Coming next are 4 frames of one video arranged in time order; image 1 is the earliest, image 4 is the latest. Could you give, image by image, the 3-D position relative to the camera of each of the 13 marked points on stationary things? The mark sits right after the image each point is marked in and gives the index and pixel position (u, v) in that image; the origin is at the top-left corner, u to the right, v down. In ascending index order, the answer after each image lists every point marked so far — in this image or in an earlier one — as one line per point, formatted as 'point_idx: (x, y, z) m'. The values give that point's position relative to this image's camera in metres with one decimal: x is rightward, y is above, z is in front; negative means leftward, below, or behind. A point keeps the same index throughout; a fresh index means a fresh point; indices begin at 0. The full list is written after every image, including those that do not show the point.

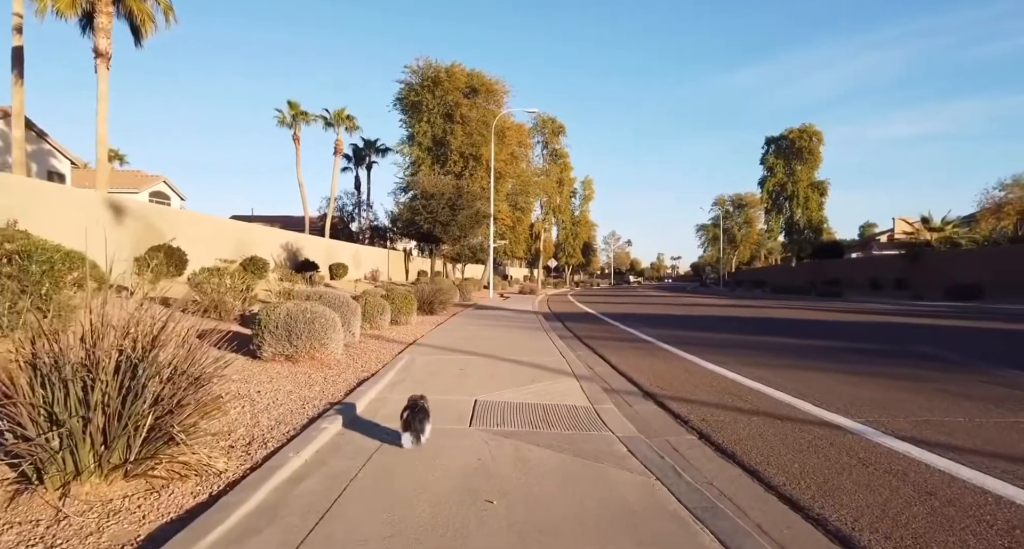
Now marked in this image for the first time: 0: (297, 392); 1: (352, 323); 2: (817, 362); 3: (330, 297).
0: (-3.0, -1.7, +7.7) m
1: (-3.8, -1.2, +13.0) m
2: (+6.0, -1.7, +10.6) m
3: (-4.3, -0.6, +12.8) m
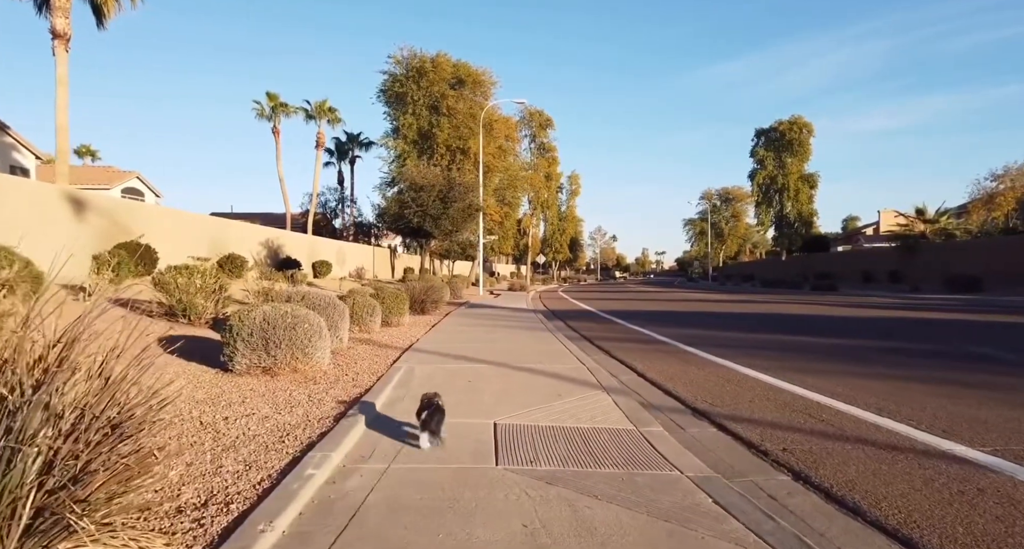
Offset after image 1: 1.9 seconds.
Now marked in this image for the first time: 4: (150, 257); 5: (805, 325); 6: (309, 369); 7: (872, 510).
0: (-2.7, -1.7, +6.2) m
1: (-3.7, -1.1, +11.6) m
2: (+6.2, -1.6, +9.4) m
3: (-4.1, -0.5, +11.3) m
4: (-13.3, +0.7, +20.0) m
5: (+10.4, -1.8, +19.3) m
6: (-3.4, -1.6, +8.9) m
7: (+2.6, -1.7, +3.9) m
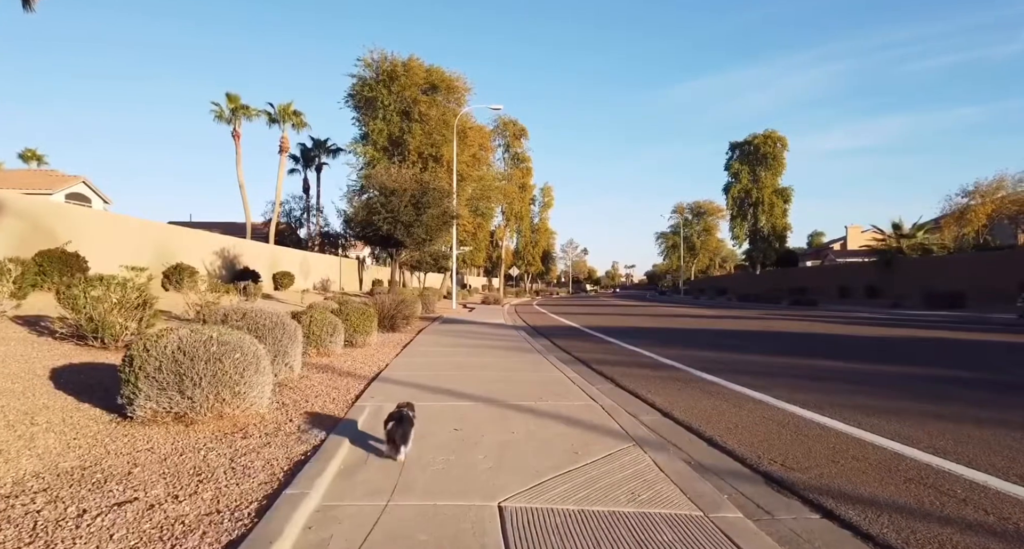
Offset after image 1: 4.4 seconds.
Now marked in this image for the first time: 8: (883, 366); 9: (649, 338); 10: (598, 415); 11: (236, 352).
0: (-2.6, -1.8, +4.1) m
1: (-3.9, -1.4, +9.4) m
2: (+6.1, -1.9, +7.7) m
3: (-4.3, -0.7, +9.1) m
4: (-13.9, +0.3, +17.3) m
5: (+9.8, -2.3, +17.9) m
6: (-3.4, -1.7, +6.8) m
7: (+2.8, -1.8, +2.0) m
8: (+8.8, -2.2, +12.8) m
9: (+4.9, -2.2, +19.3) m
10: (+1.1, -1.8, +7.0) m
11: (-3.3, -0.9, +6.5) m
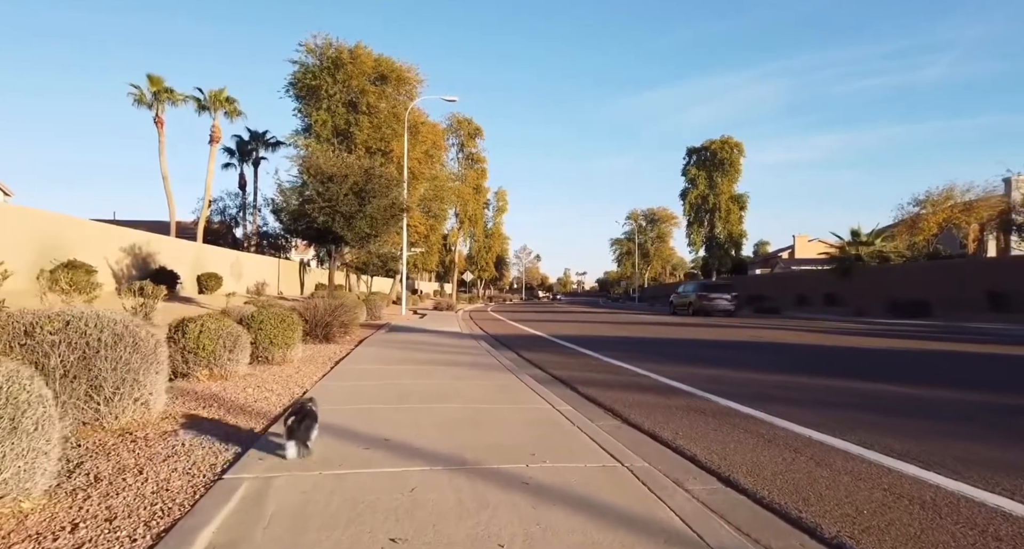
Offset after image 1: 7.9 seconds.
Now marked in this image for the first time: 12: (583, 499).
0: (-2.5, -1.6, +1.0) m
1: (-4.2, -1.2, +6.1) m
2: (+5.9, -1.8, +5.4) m
3: (-4.6, -0.6, +5.9) m
4: (-14.9, +0.4, +13.1) m
5: (+8.6, -2.4, +15.8) m
6: (-3.5, -1.6, +3.6) m
7: (+3.1, -1.6, -0.6) m
8: (+8.0, -2.2, +10.6) m
9: (+3.7, -2.3, +16.7) m
10: (+1.0, -1.7, +4.2) m
11: (-3.4, -0.8, +3.3) m
12: (+0.5, -1.7, +4.1) m
